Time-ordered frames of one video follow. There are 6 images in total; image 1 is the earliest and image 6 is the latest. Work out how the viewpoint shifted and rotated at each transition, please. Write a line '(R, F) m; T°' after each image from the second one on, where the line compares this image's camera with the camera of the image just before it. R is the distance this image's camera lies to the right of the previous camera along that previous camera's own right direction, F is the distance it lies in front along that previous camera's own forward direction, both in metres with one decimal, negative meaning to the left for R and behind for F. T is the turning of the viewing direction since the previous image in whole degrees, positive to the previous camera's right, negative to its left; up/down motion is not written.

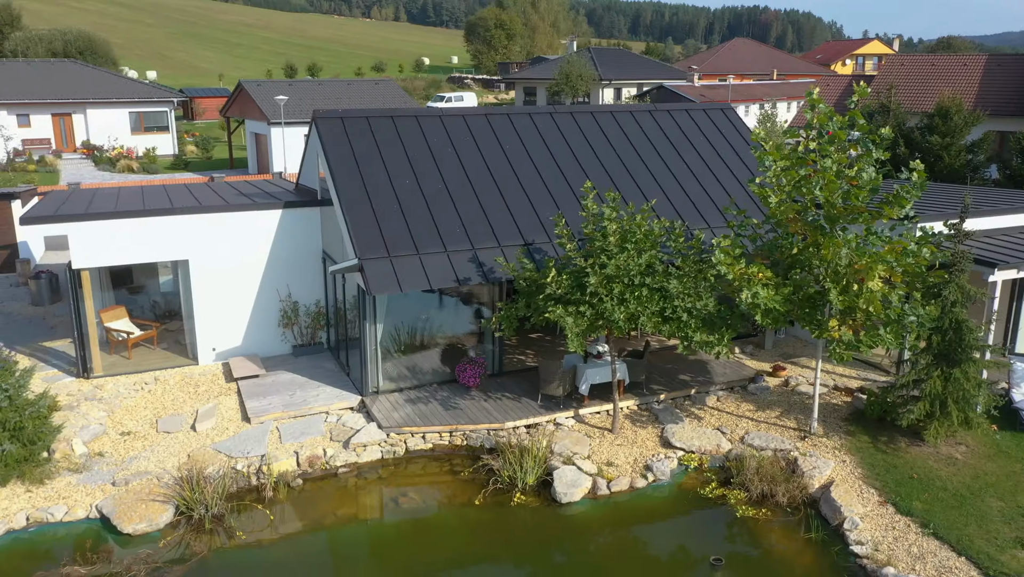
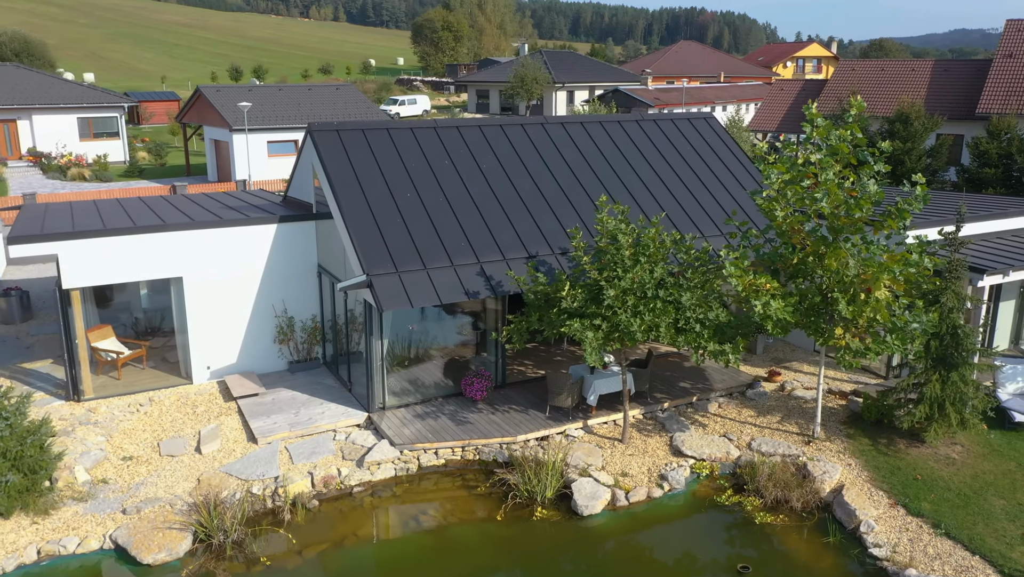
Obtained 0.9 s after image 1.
(-0.9, 0.0) m; +4°
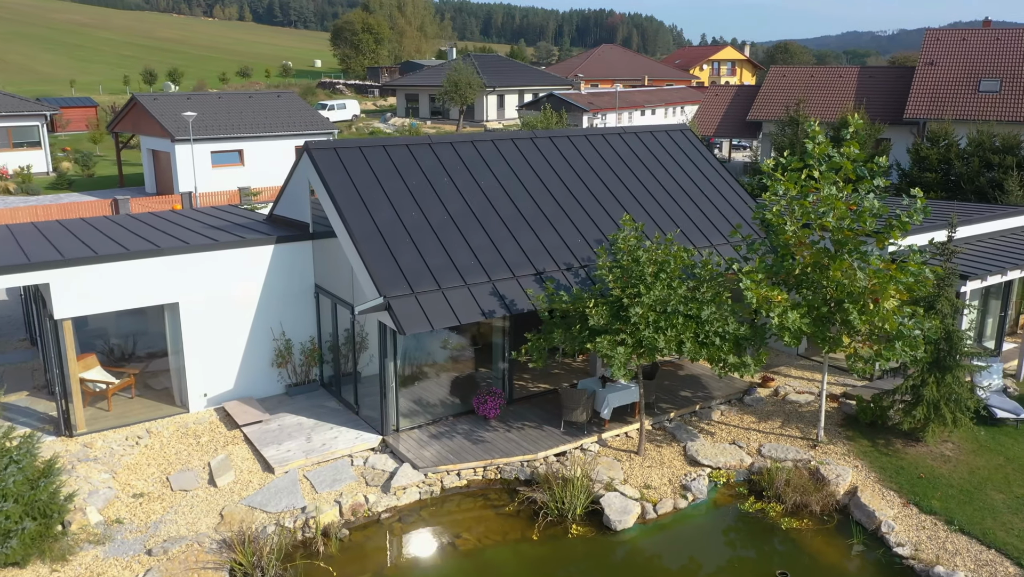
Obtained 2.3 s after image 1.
(-1.4, 0.0) m; +5°
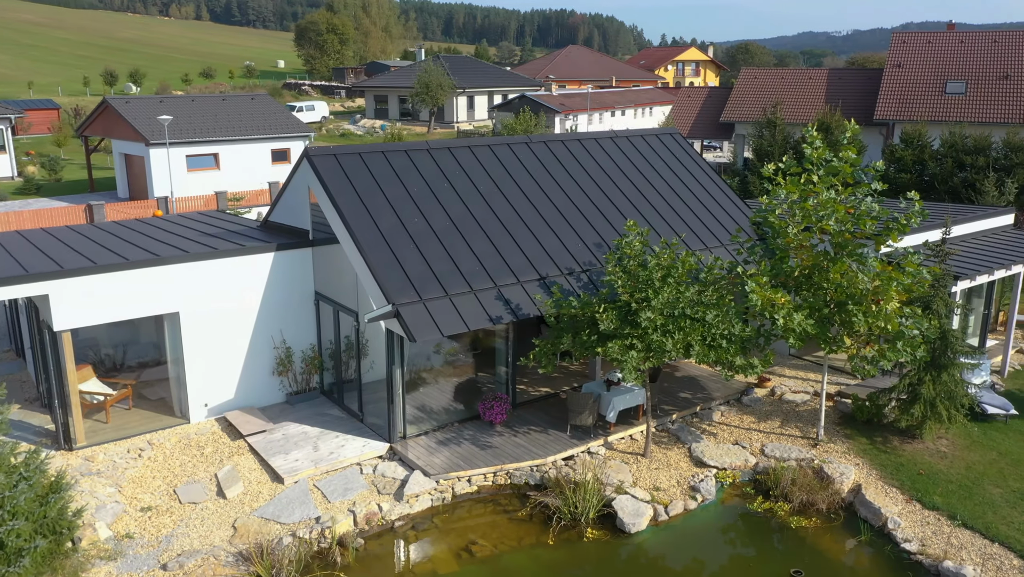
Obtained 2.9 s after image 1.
(-0.6, 0.0) m; +2°
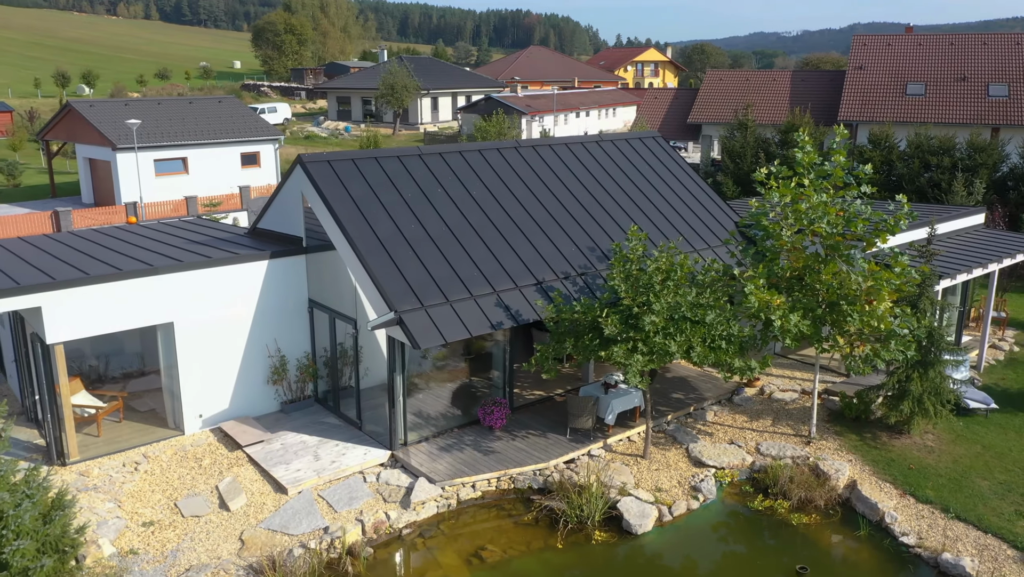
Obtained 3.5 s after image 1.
(-0.6, 0.0) m; +3°
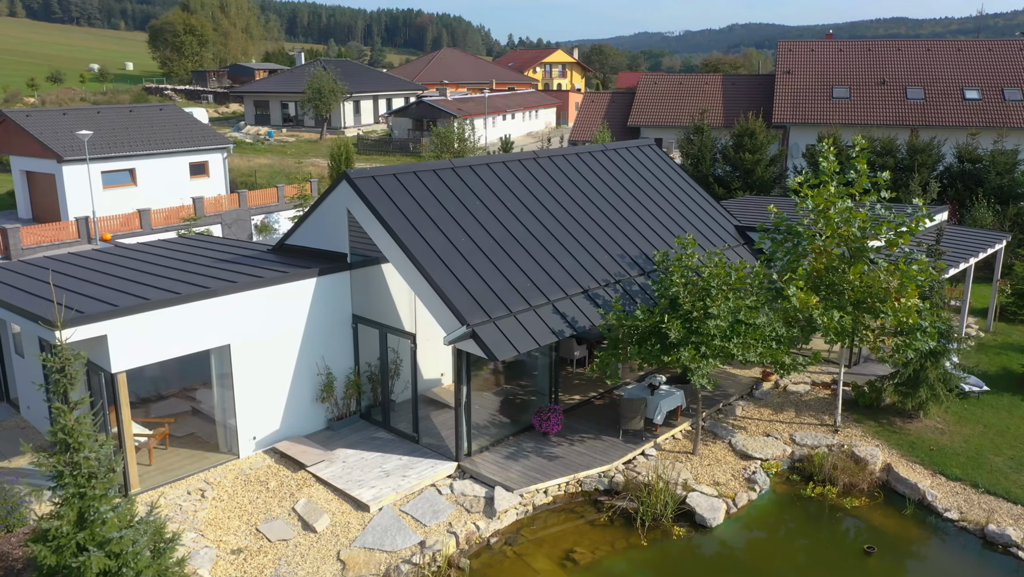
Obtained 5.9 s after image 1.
(-2.4, -0.3) m; +6°
